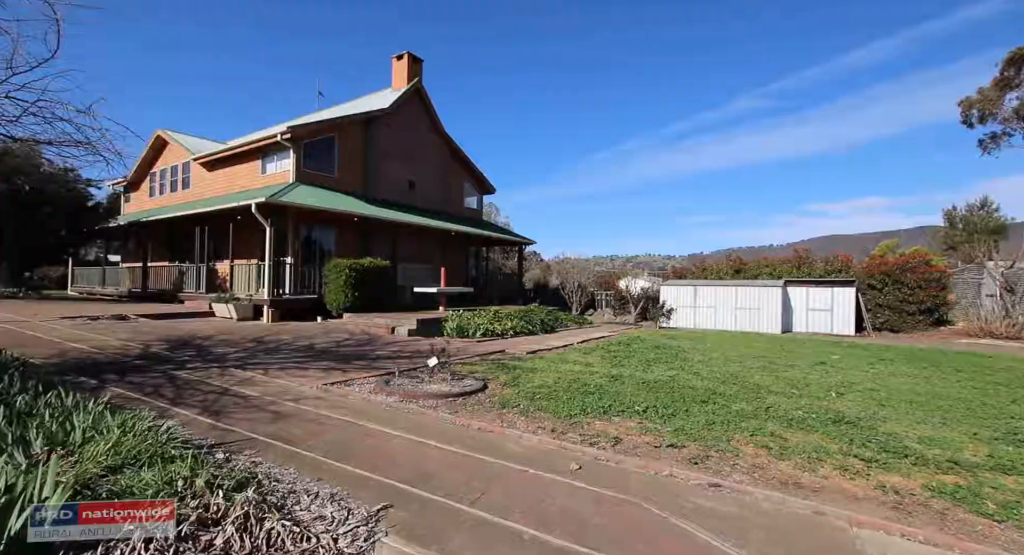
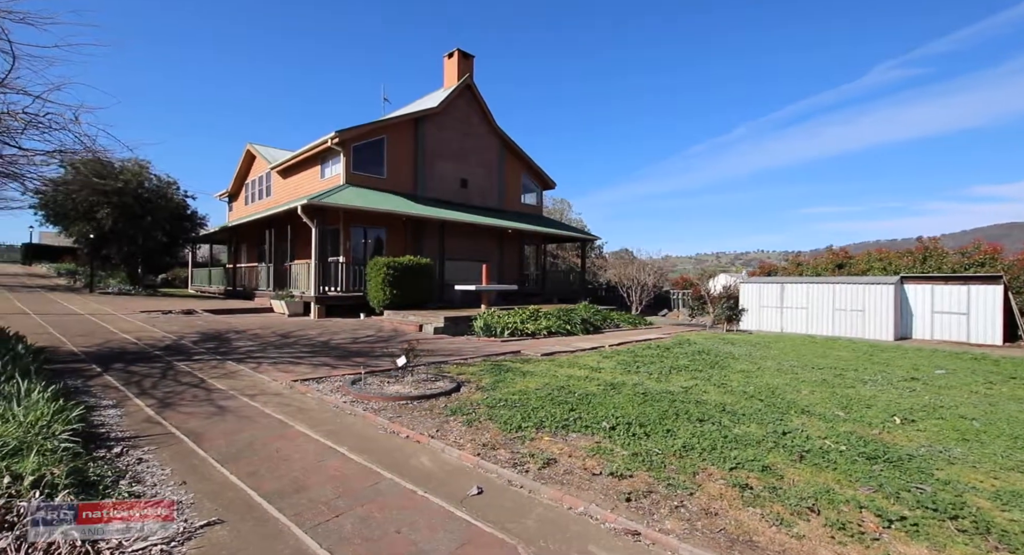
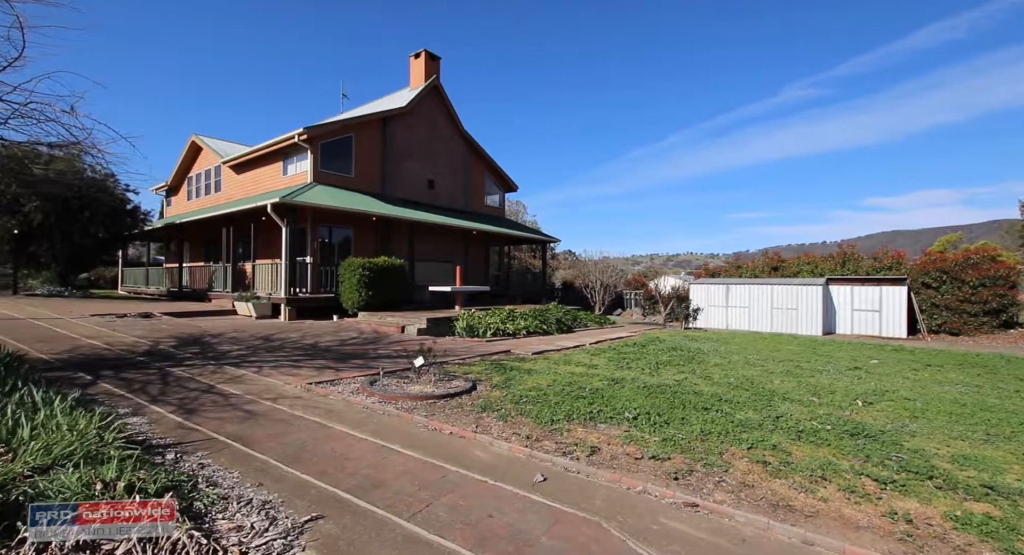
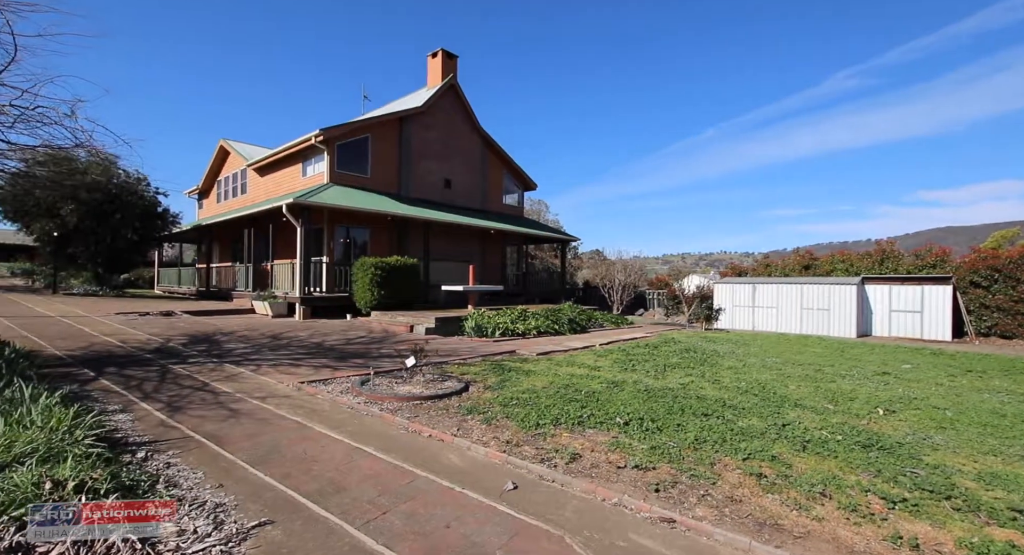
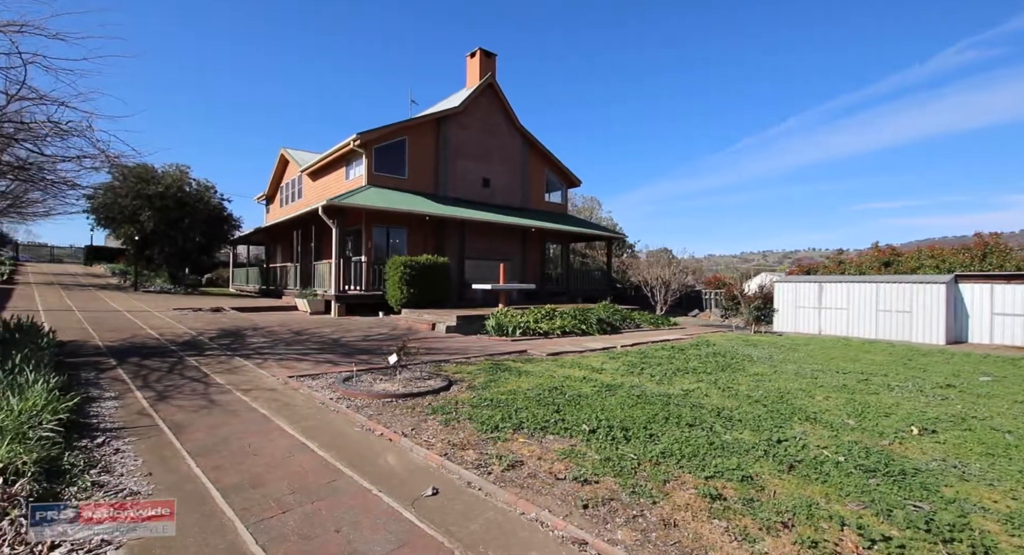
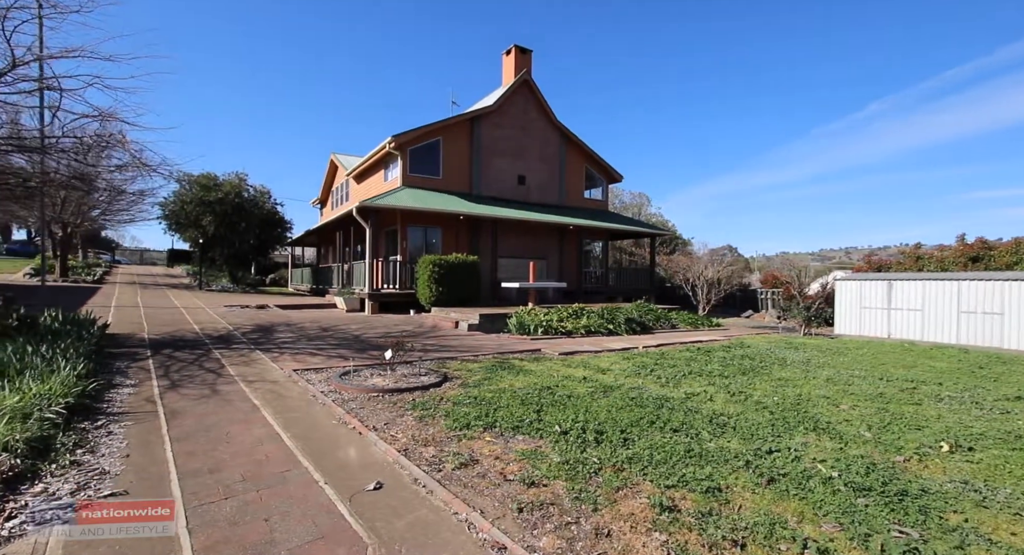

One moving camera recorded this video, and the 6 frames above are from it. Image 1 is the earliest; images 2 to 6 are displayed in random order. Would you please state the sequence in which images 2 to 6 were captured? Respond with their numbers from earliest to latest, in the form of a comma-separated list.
3, 4, 2, 5, 6
